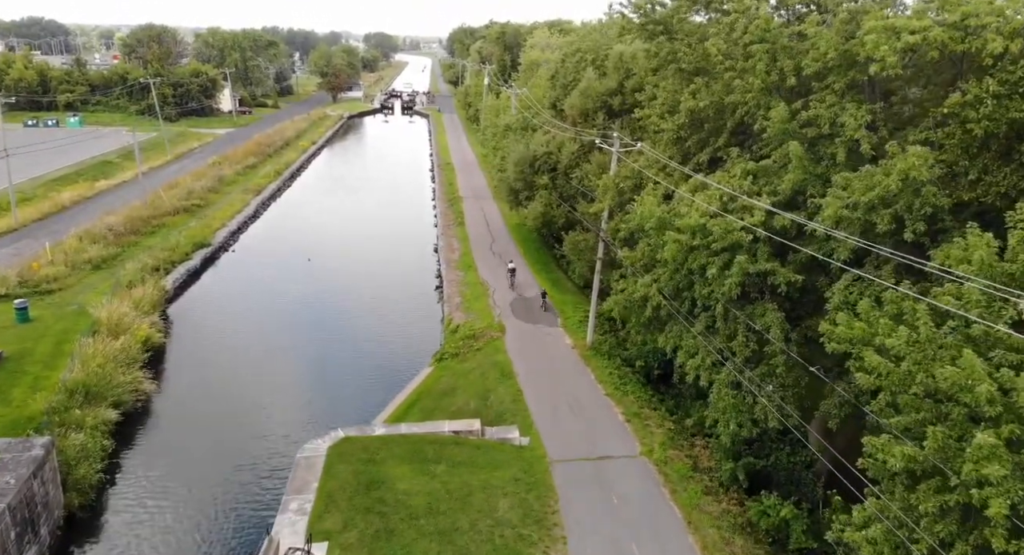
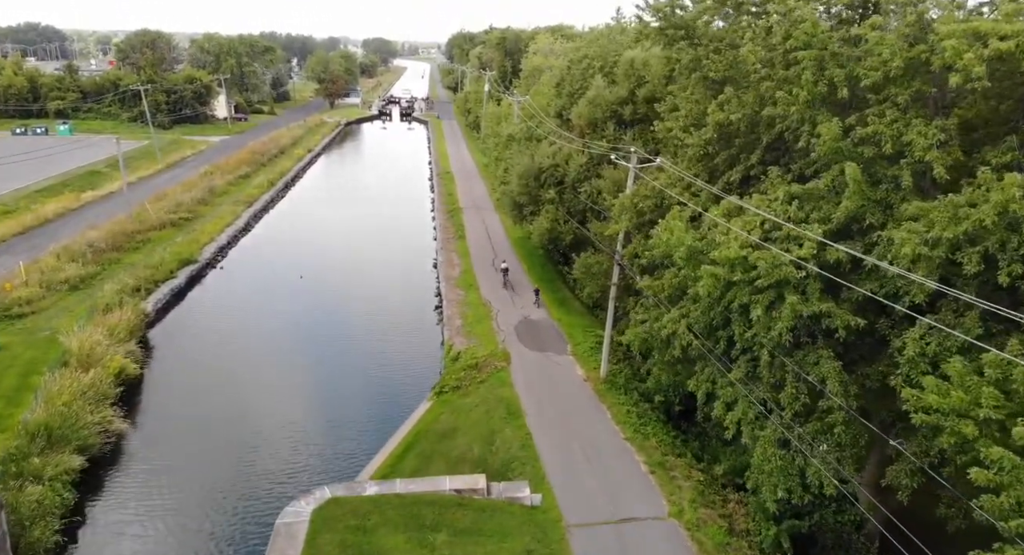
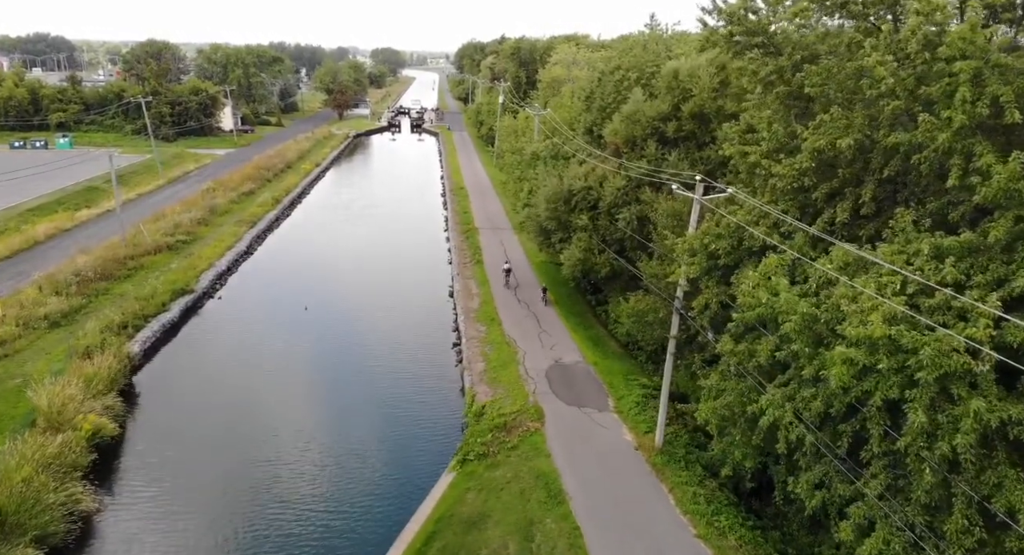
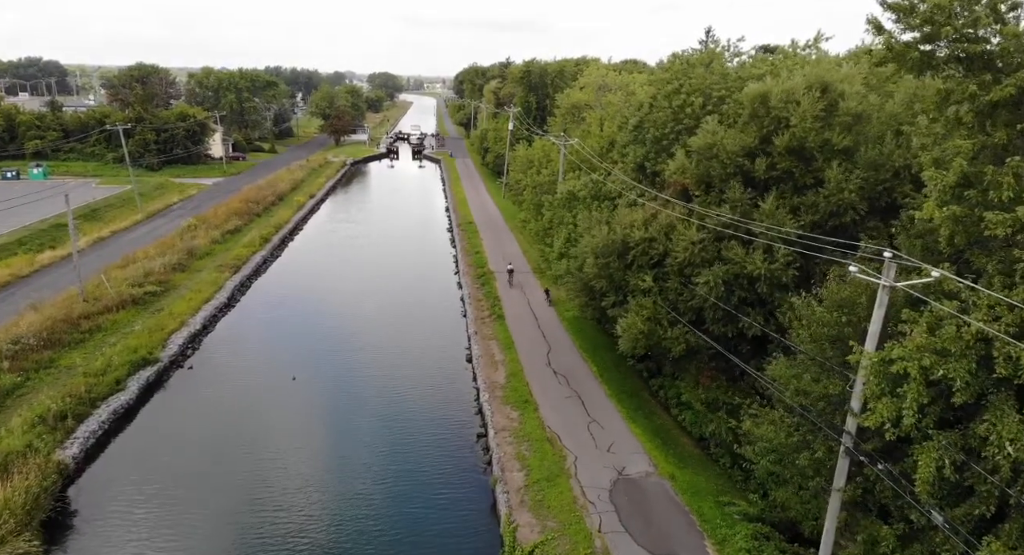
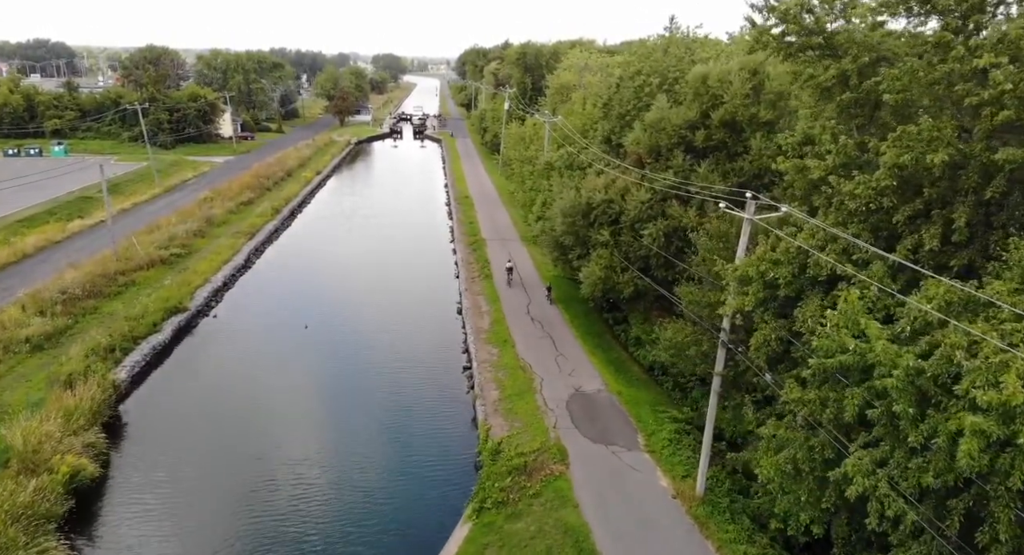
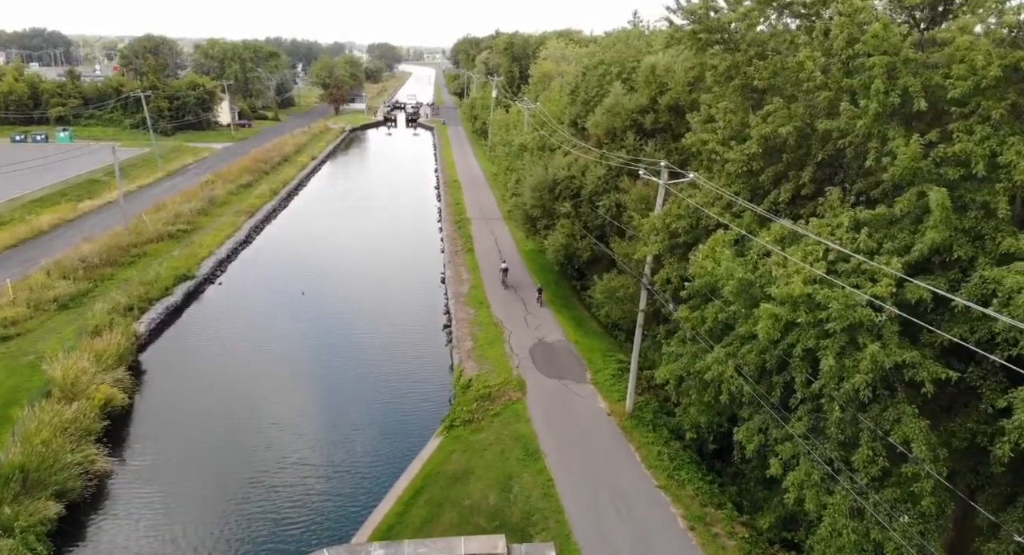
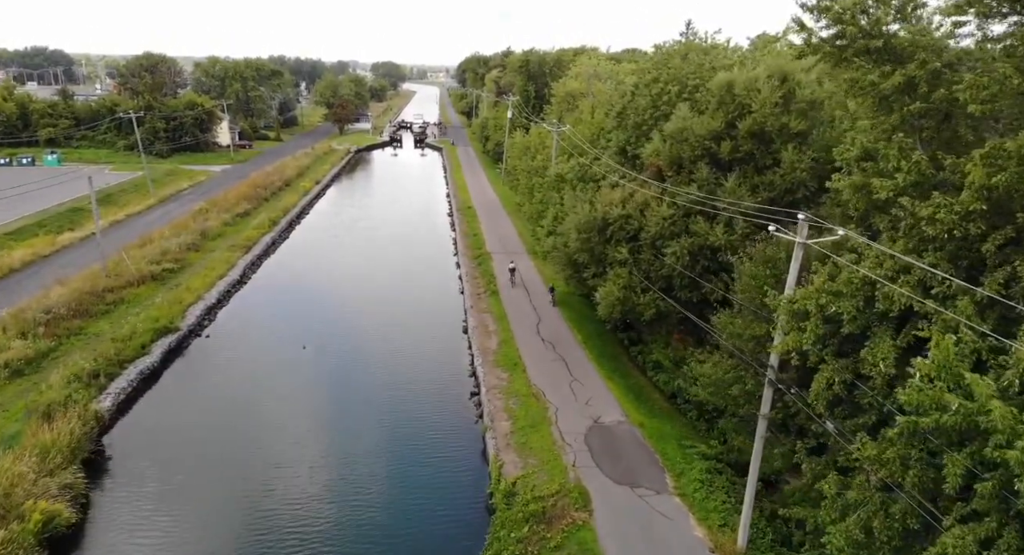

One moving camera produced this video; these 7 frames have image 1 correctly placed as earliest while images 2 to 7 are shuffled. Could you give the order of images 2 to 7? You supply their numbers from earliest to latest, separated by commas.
2, 6, 3, 5, 7, 4
